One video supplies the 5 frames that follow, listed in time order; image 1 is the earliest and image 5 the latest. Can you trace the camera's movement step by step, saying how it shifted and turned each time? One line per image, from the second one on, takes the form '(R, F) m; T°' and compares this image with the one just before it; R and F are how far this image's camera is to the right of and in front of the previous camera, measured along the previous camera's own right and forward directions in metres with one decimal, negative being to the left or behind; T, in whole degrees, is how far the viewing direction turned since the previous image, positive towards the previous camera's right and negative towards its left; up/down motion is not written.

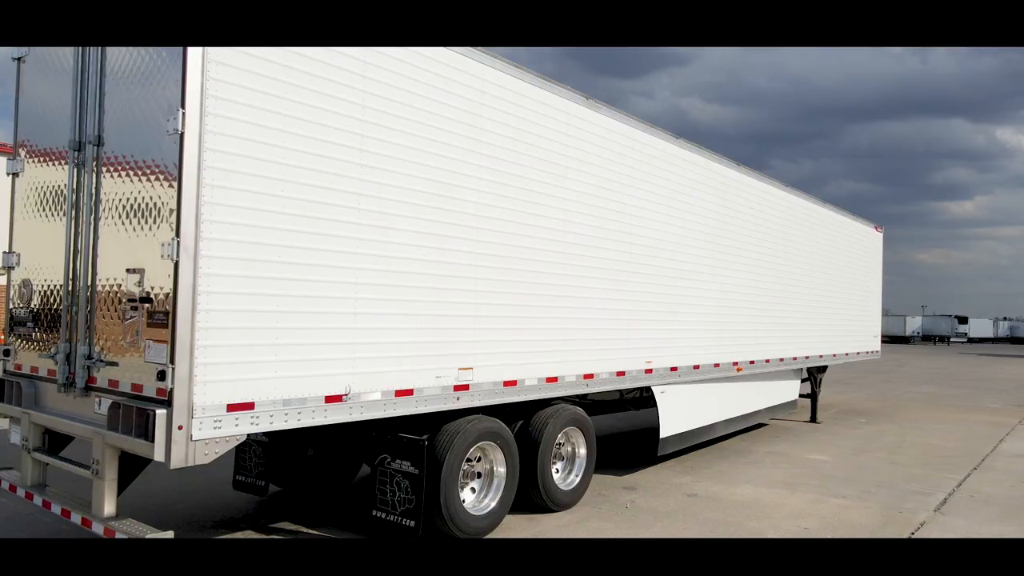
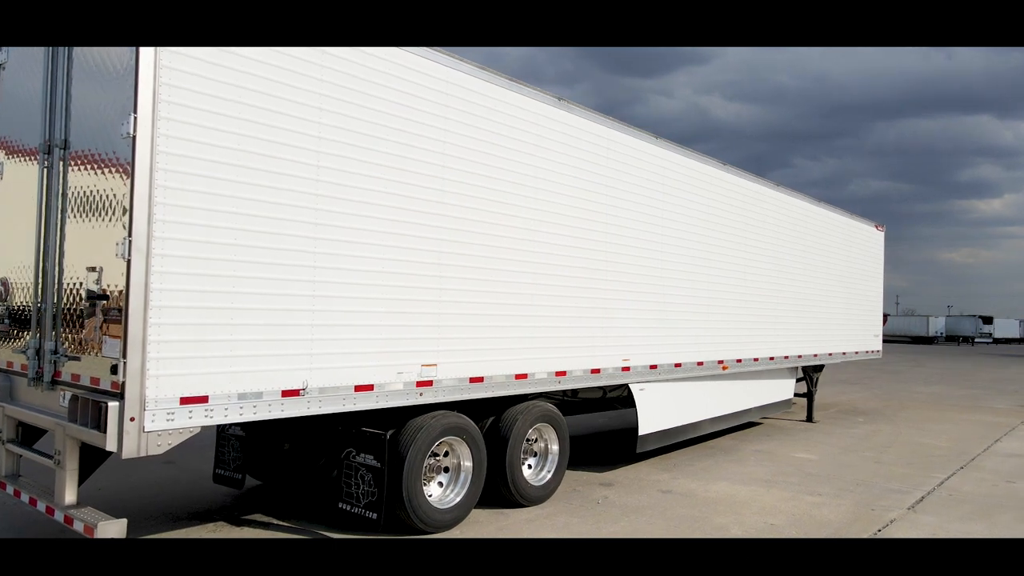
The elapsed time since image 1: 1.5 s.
(+0.4, -0.1) m; -1°
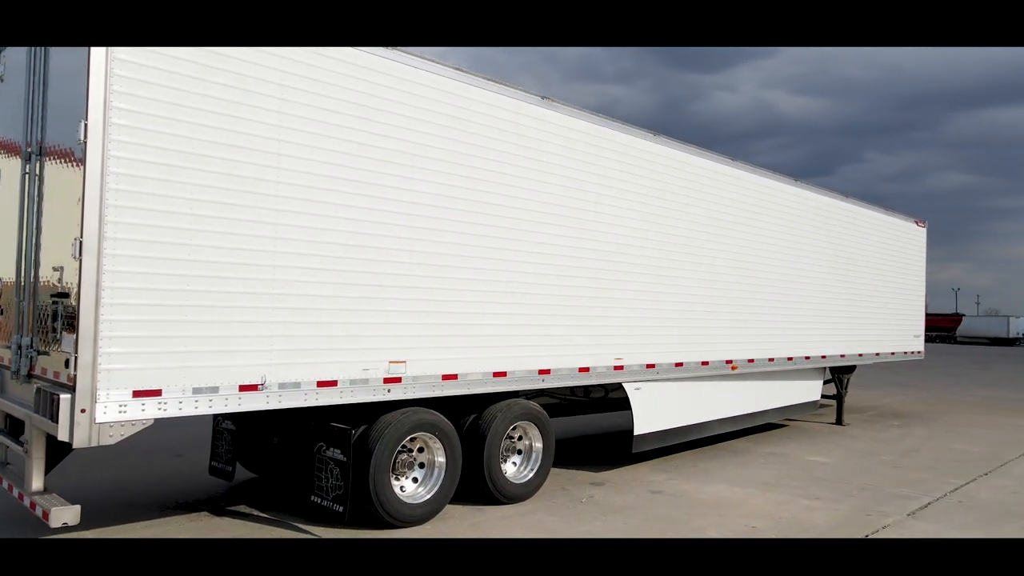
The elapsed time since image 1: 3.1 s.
(+0.7, 0.0) m; -5°
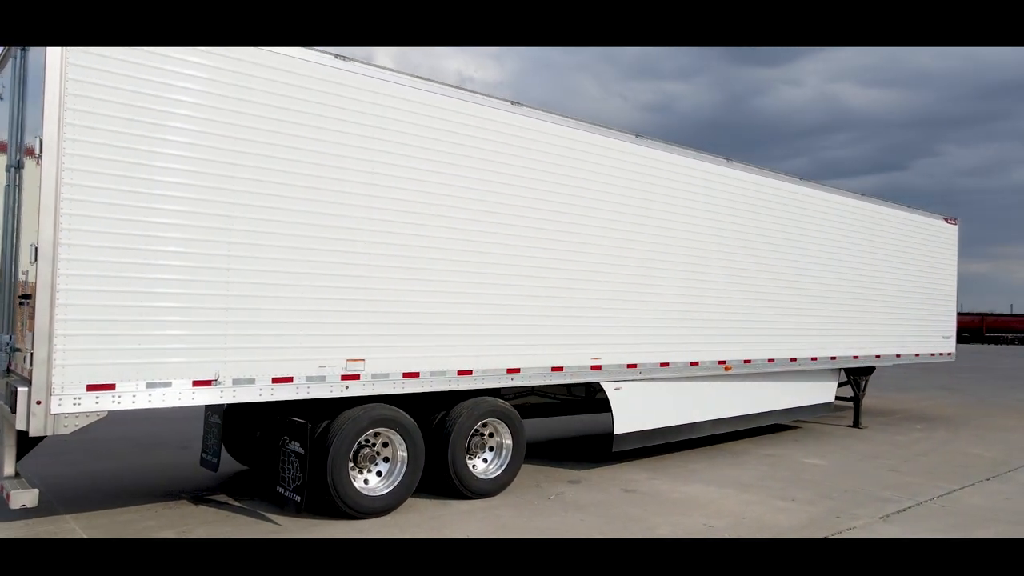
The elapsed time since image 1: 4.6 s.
(+0.9, -0.1) m; -4°
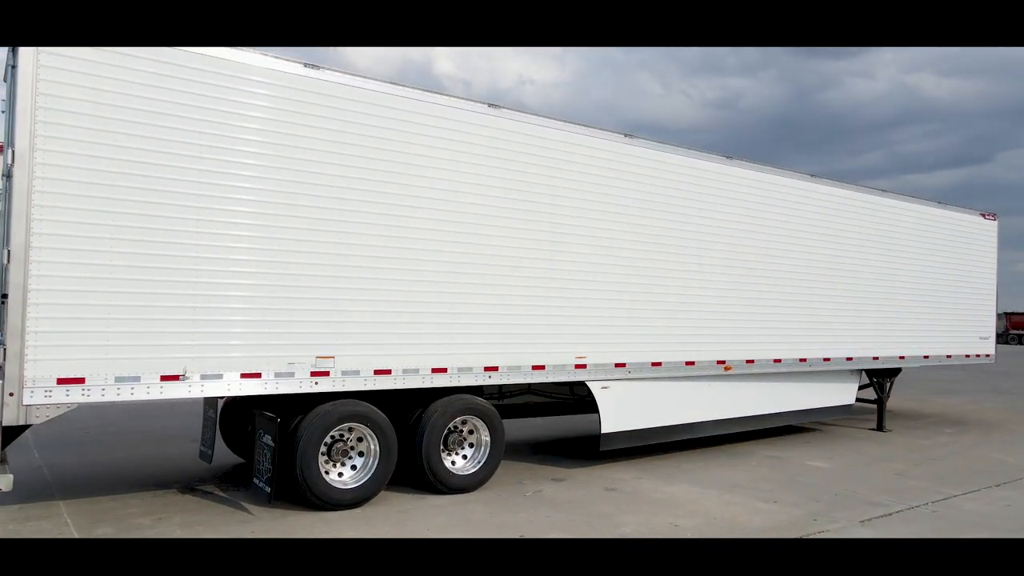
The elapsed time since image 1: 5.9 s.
(+0.8, -0.1) m; -5°
